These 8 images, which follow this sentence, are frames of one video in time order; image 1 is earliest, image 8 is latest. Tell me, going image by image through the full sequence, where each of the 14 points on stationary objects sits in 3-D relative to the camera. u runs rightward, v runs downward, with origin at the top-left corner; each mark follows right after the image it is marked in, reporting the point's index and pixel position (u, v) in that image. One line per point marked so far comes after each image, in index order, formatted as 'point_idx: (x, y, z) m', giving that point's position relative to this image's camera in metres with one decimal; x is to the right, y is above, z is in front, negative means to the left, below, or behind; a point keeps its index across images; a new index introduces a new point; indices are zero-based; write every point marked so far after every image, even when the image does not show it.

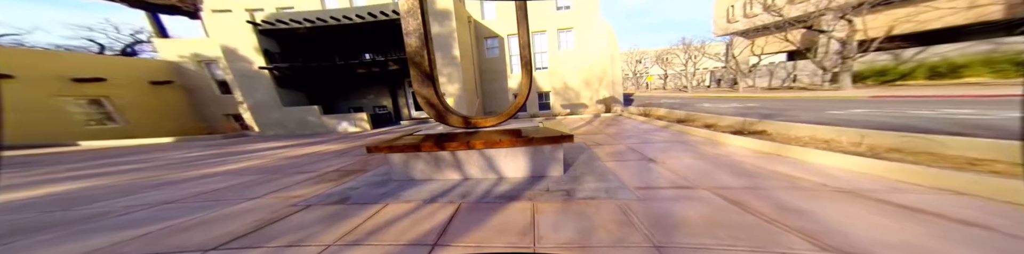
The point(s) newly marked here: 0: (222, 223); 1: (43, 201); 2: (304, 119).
0: (-3.2, -1.1, +2.2) m
1: (-7.5, -1.1, +3.1) m
2: (-10.8, +0.5, +9.9) m
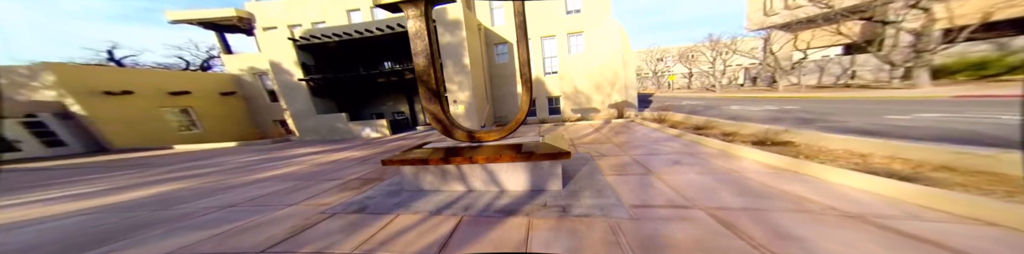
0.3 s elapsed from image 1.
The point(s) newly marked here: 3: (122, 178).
0: (-3.3, -1.4, +2.6) m
1: (-7.5, -1.4, +3.9) m
2: (-10.2, +0.1, +11.0) m
3: (-11.4, -1.5, +5.6) m
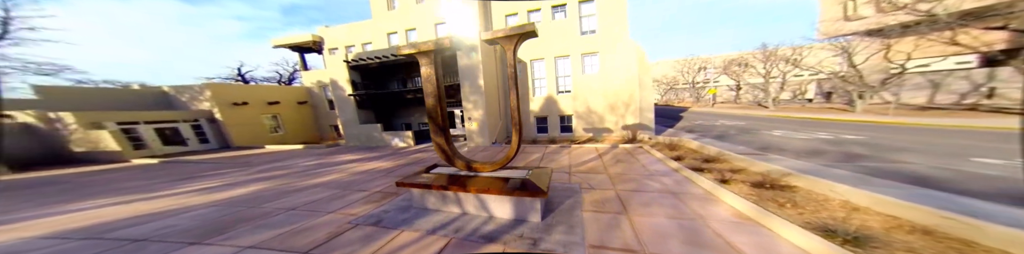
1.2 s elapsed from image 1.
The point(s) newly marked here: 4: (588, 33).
0: (-3.7, -2.0, +3.6) m
1: (-7.7, -1.9, +5.4) m
2: (-9.4, -0.5, +12.9) m
3: (-11.3, -1.9, +7.6) m
4: (+4.3, +4.9, +10.1) m
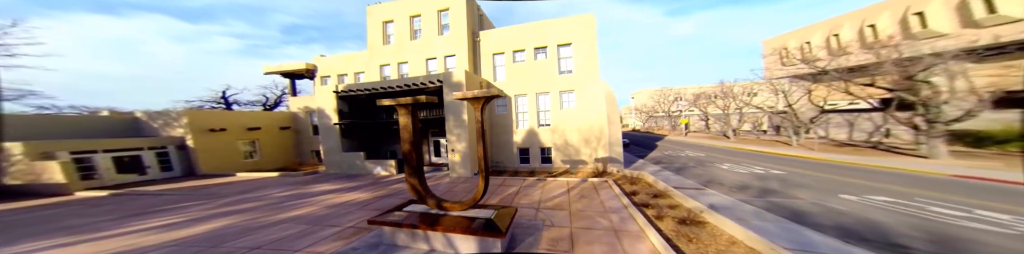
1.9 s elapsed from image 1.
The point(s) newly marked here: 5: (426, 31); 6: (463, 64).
0: (-4.5, -2.8, +3.6) m
1: (-8.5, -2.9, +5.3) m
2: (-10.6, -2.4, +12.8) m
3: (-12.3, -3.1, +7.3) m
4: (+3.2, +3.2, +11.3) m
5: (-5.3, +6.4, +12.9) m
6: (-2.9, +4.1, +12.3) m
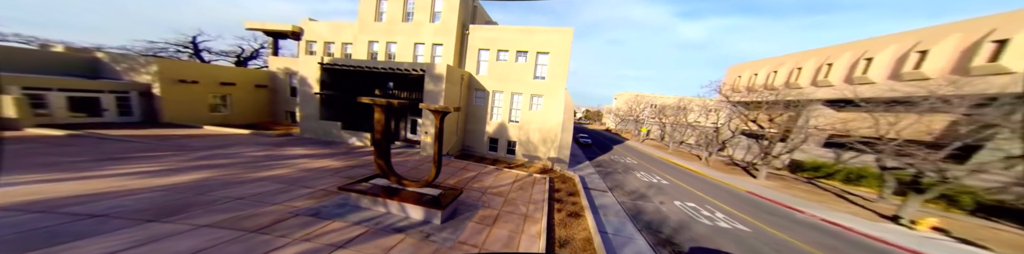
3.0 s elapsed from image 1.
0: (-6.3, -2.3, +4.8) m
1: (-10.4, -1.8, +6.1) m
2: (-12.9, -0.3, +13.4) m
3: (-14.3, -1.3, +7.9) m
4: (+1.6, +3.3, +12.5) m
5: (-6.5, +7.8, +13.2) m
6: (-4.3, +5.1, +13.0) m
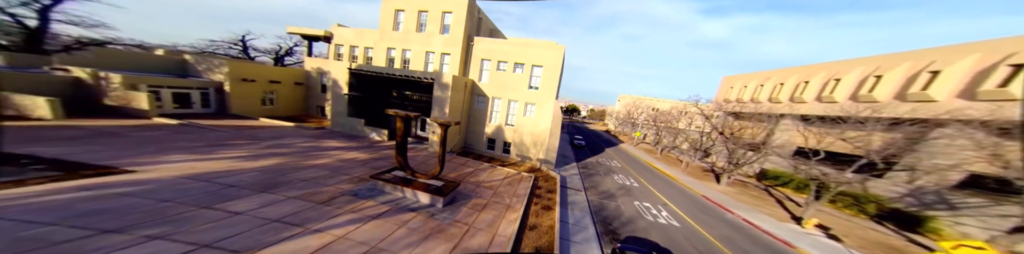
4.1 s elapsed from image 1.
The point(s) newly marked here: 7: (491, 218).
0: (-7.1, -2.5, +7.1) m
1: (-11.1, -1.8, +8.6) m
2: (-13.1, 0.0, +15.9) m
3: (-14.9, -1.1, +10.5) m
4: (+1.5, +3.0, +14.2) m
5: (-6.5, +7.8, +15.1) m
6: (-4.4, +5.0, +14.9) m
7: (-0.8, -3.5, +7.4) m
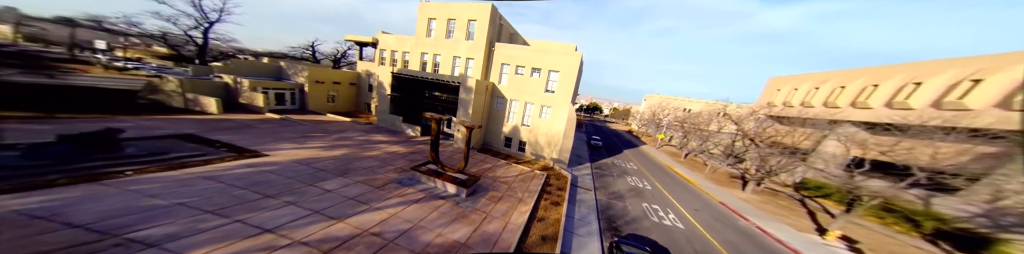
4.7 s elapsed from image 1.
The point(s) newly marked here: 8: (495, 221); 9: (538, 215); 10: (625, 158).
0: (-6.5, -2.6, +9.1) m
1: (-10.4, -1.7, +11.0) m
2: (-11.5, +0.3, +18.4) m
3: (-13.9, -0.9, +13.3) m
4: (+2.8, +2.9, +15.0) m
5: (-4.8, +7.9, +16.7) m
6: (-2.9, +5.1, +16.3) m
7: (-0.3, -3.7, +8.7) m
8: (-0.7, -3.8, +7.7) m
9: (+1.2, -4.1, +8.8) m
10: (+11.5, -3.0, +19.0) m
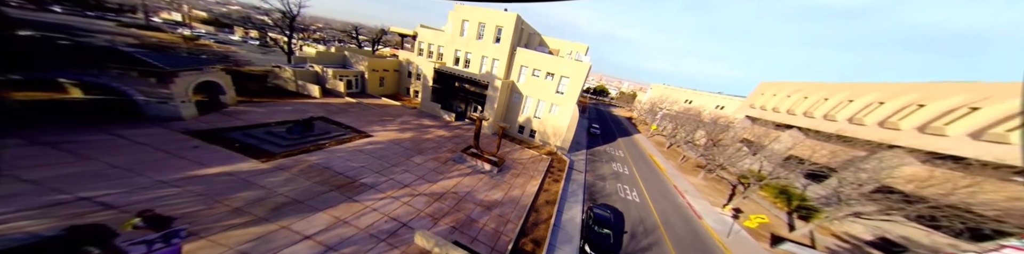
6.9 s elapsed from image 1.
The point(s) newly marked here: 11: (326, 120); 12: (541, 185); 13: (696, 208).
0: (-5.3, -2.3, +13.7) m
1: (-9.0, -0.8, +15.5) m
2: (-9.8, +2.4, +22.5) m
3: (-12.4, +0.6, +17.7) m
4: (+4.6, +3.4, +18.5) m
5: (-2.7, +9.2, +19.4) m
6: (-1.0, +6.2, +19.5) m
7: (+0.8, -3.9, +13.4) m
8: (+0.4, -4.1, +12.4) m
9: (+2.3, -4.3, +13.5) m
10: (+12.9, -2.4, +23.3) m
11: (-12.9, +0.3, +13.1) m
12: (+2.1, -4.2, +13.7) m
13: (+12.8, -5.9, +13.1) m
